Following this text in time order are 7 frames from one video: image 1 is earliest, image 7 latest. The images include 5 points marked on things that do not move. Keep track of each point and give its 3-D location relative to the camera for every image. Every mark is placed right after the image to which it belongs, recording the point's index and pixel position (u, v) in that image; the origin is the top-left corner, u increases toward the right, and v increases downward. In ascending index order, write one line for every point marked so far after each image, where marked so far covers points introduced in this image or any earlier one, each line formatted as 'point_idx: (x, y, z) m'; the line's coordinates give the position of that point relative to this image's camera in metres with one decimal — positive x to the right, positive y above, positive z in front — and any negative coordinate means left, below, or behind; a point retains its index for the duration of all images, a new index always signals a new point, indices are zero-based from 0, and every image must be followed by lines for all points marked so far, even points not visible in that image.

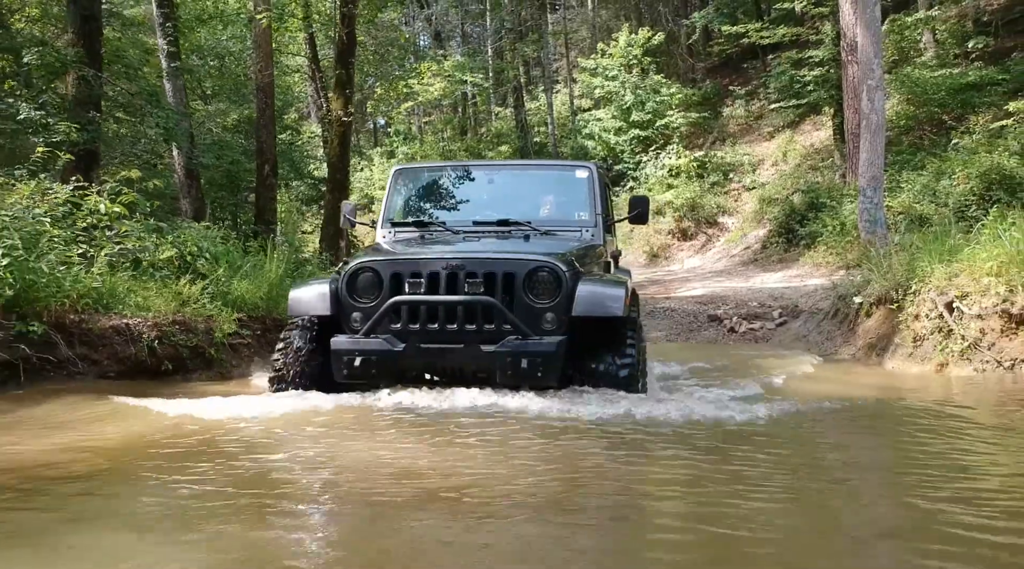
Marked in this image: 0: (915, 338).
0: (+2.6, -0.3, +6.6) m
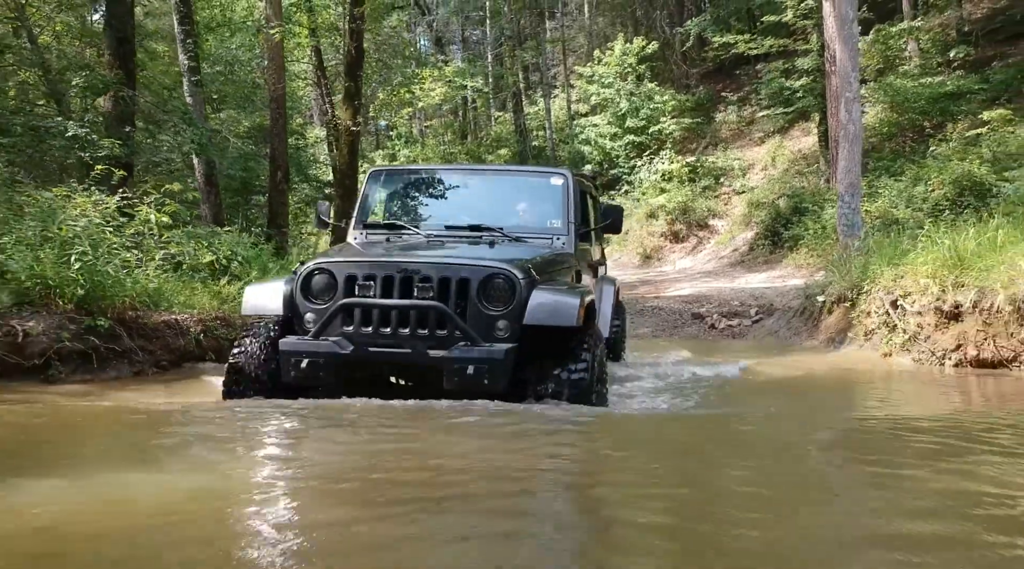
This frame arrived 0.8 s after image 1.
0: (+2.6, -0.4, +7.5) m
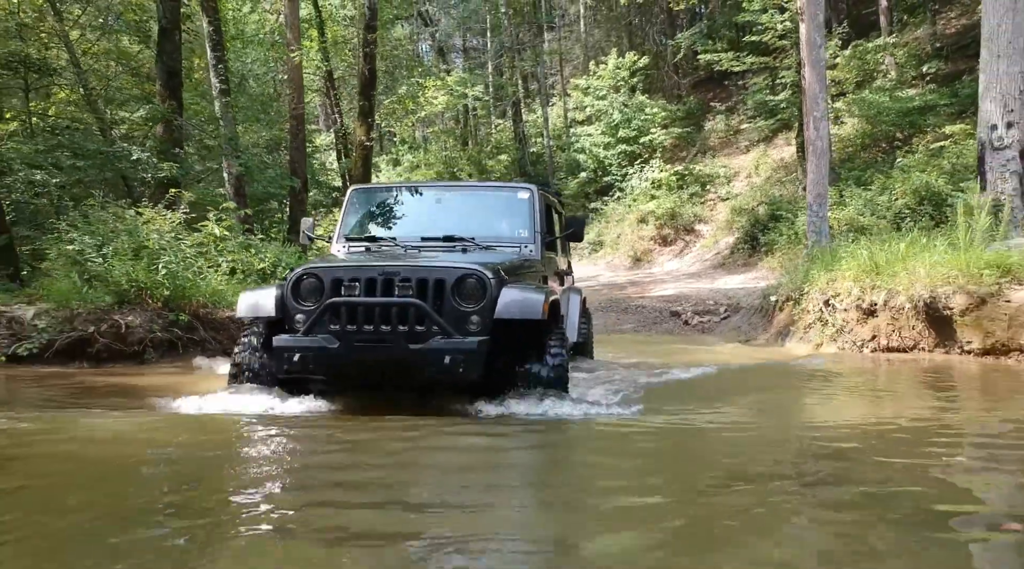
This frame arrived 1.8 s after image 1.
0: (+2.6, -0.4, +9.1) m
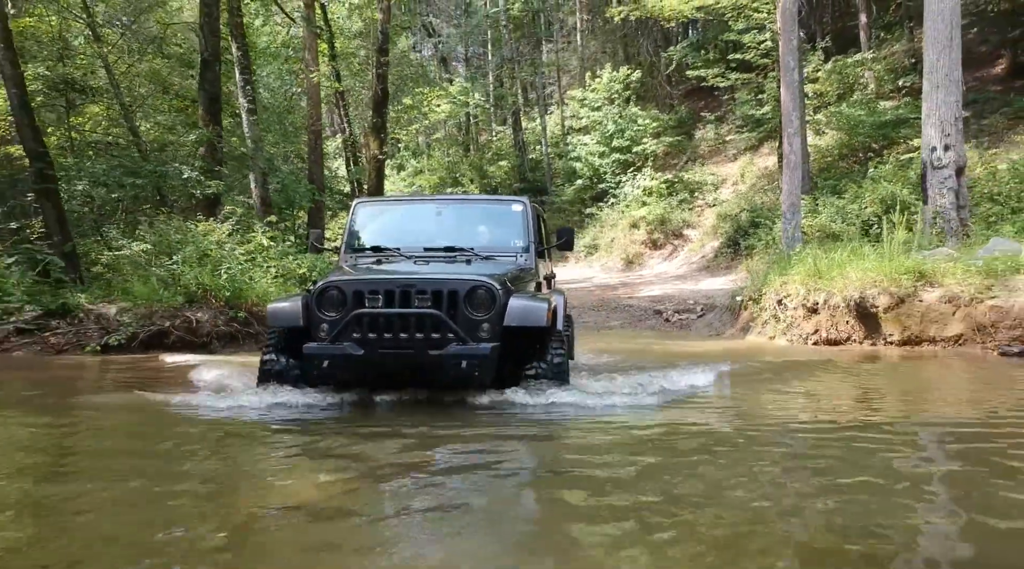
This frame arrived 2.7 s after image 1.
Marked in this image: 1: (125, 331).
0: (+2.6, -0.4, +10.6) m
1: (-3.4, -0.4, +8.9) m
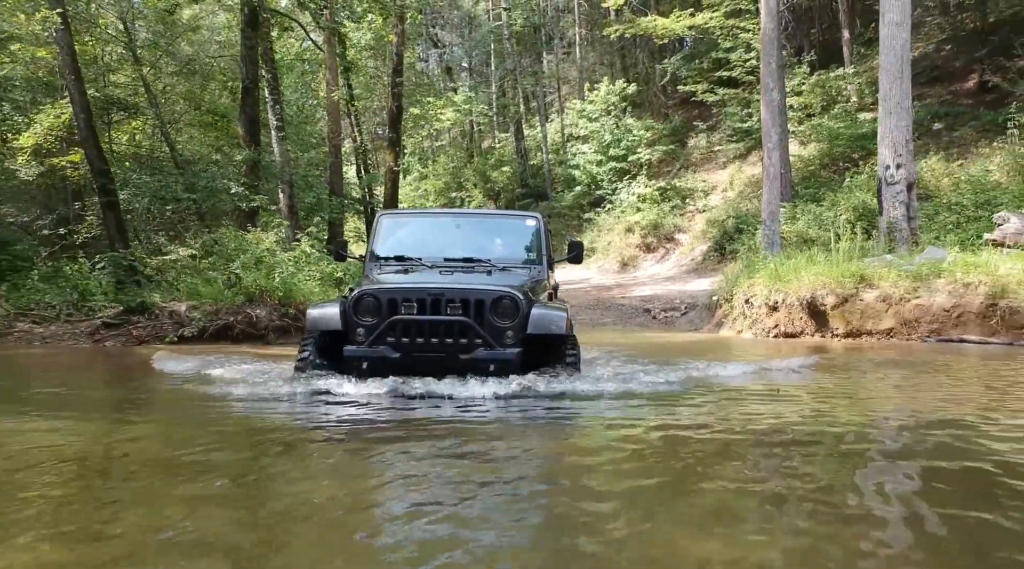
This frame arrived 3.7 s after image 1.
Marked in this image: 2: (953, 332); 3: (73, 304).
0: (+2.7, -0.4, +12.4) m
1: (-3.4, -0.4, +10.7) m
2: (+4.4, -0.5, +10.1) m
3: (-5.0, -0.2, +11.6) m
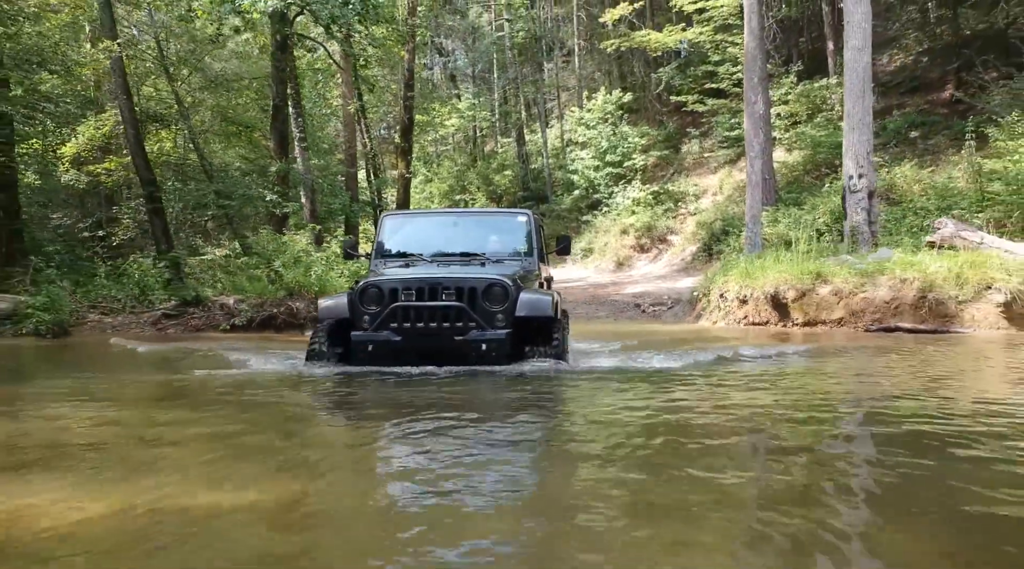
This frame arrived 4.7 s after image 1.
0: (+2.8, -0.4, +14.1) m
1: (-3.3, -0.4, +12.4) m
2: (+4.5, -0.4, +11.9) m
3: (-5.0, -0.2, +13.4) m
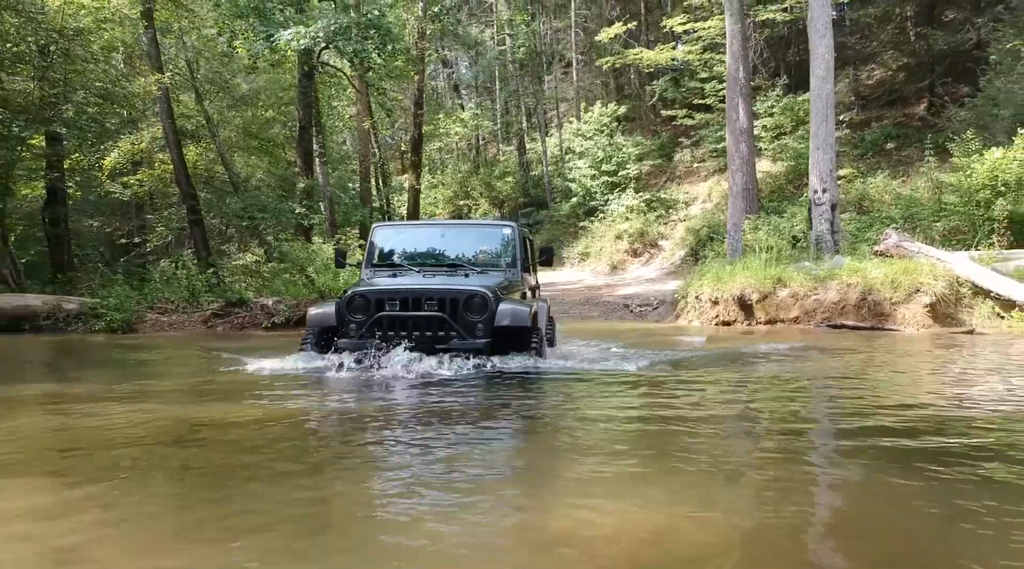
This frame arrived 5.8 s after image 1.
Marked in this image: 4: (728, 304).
0: (+2.8, -0.4, +16.1) m
1: (-3.3, -0.4, +14.4) m
2: (+4.5, -0.5, +13.8) m
3: (-5.0, -0.2, +15.3) m
4: (+3.3, -0.3, +15.0) m
